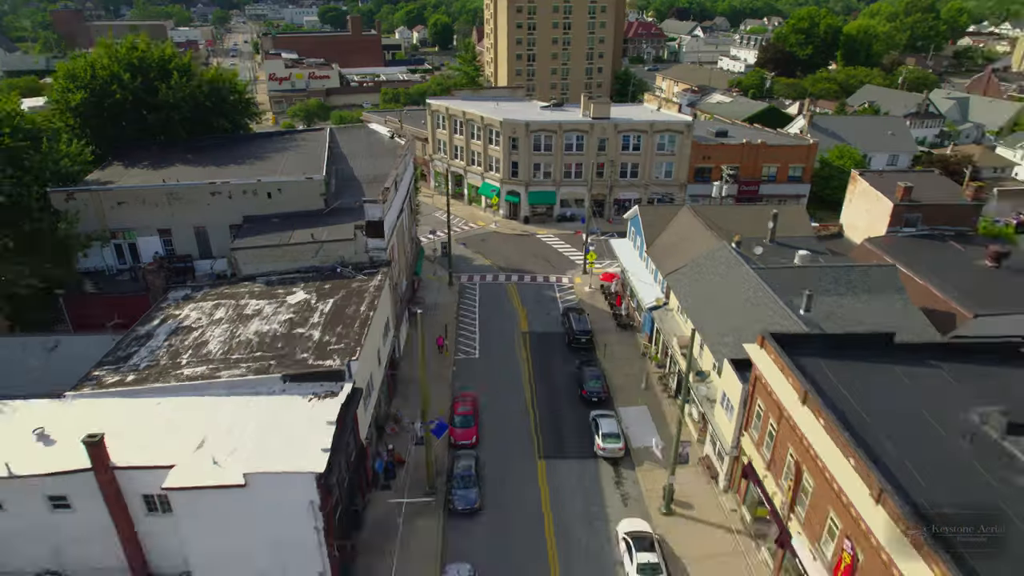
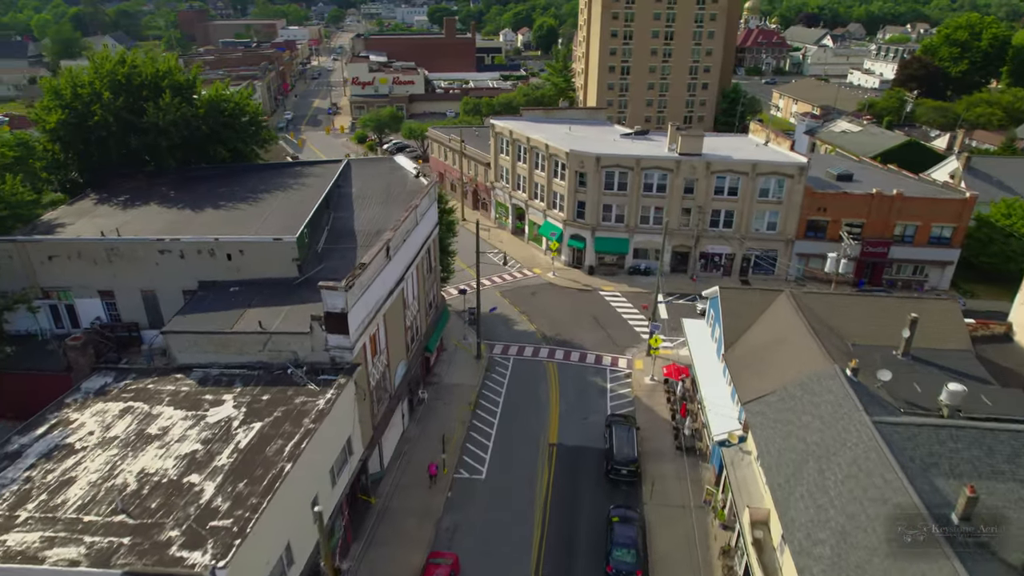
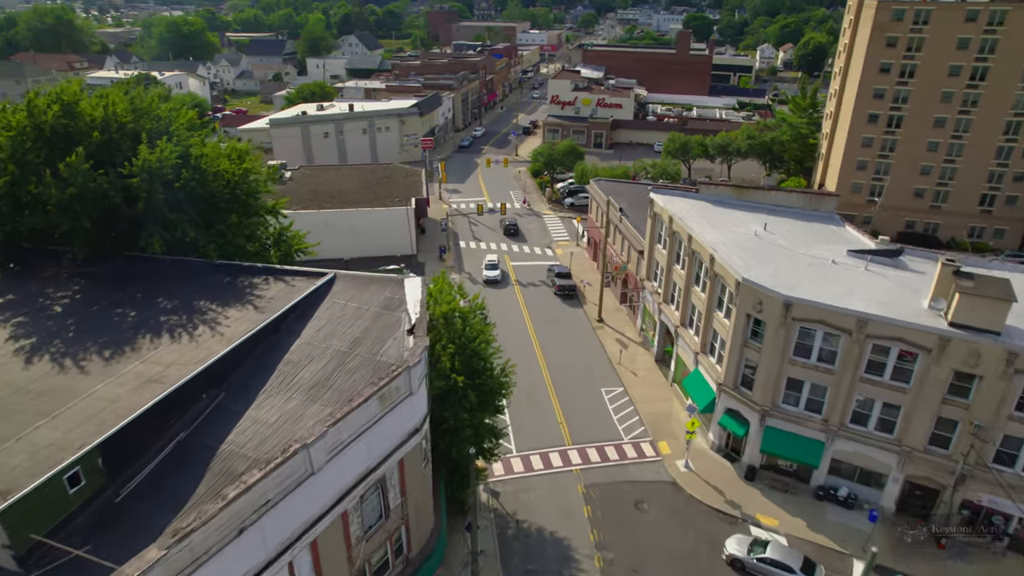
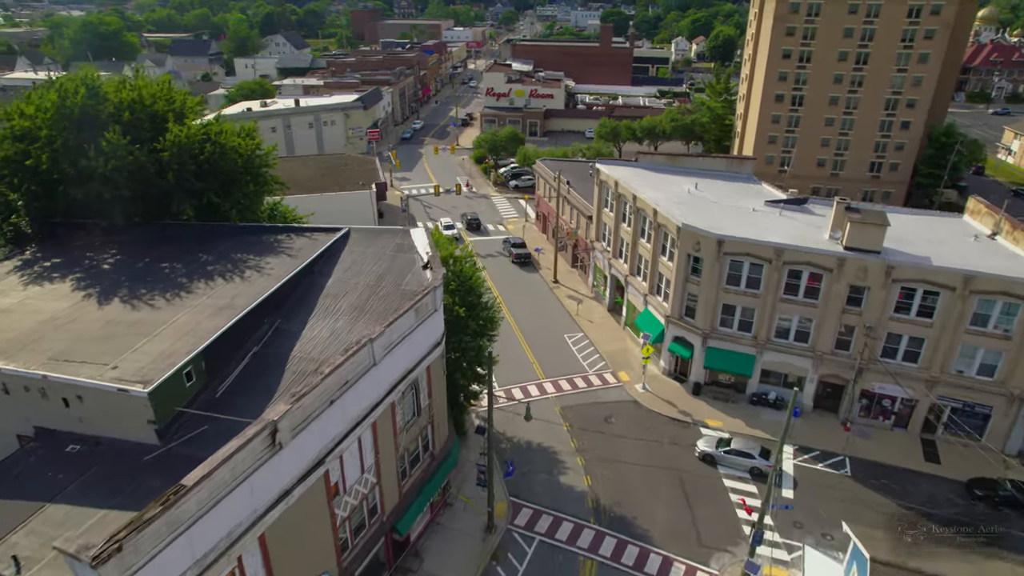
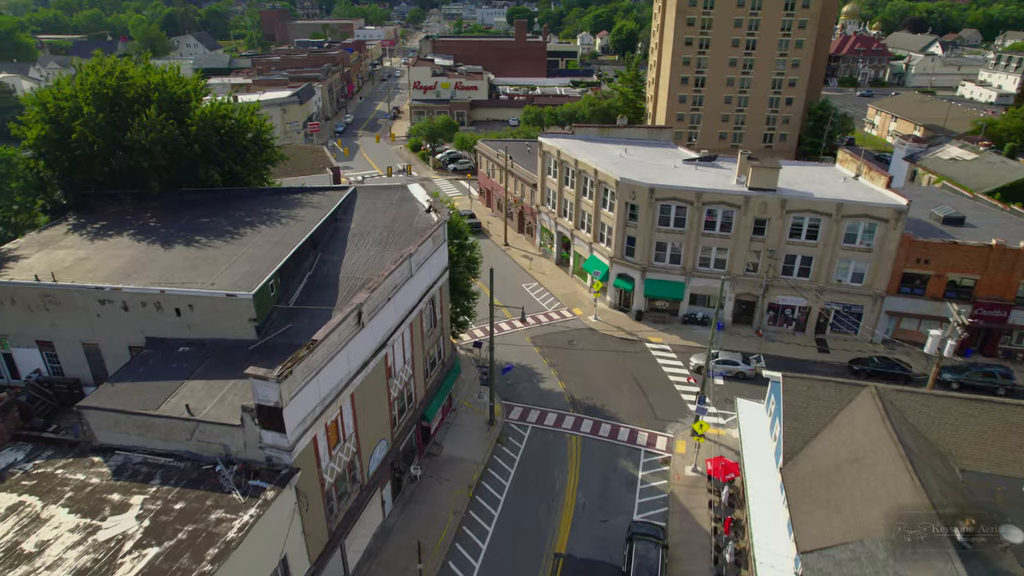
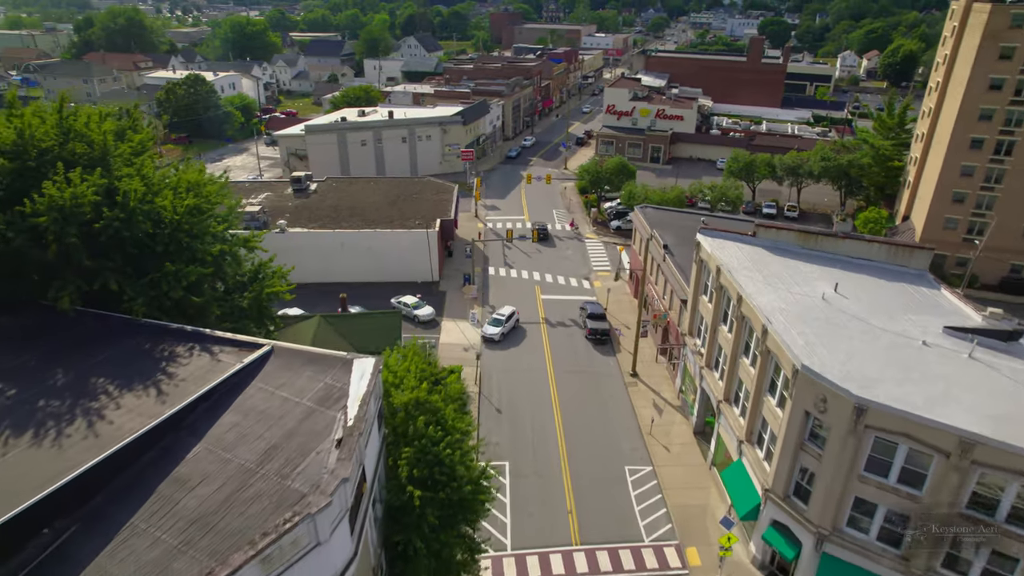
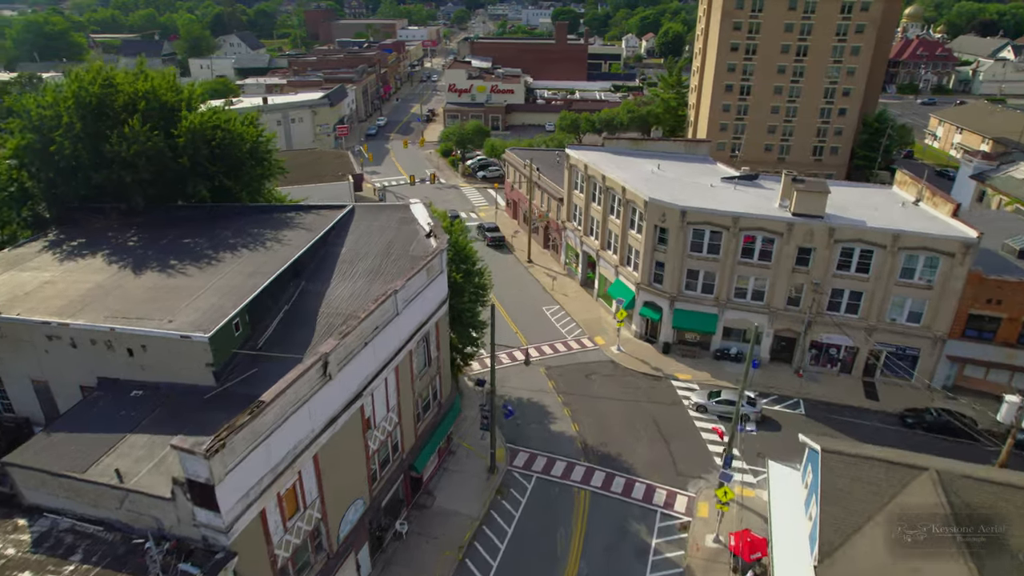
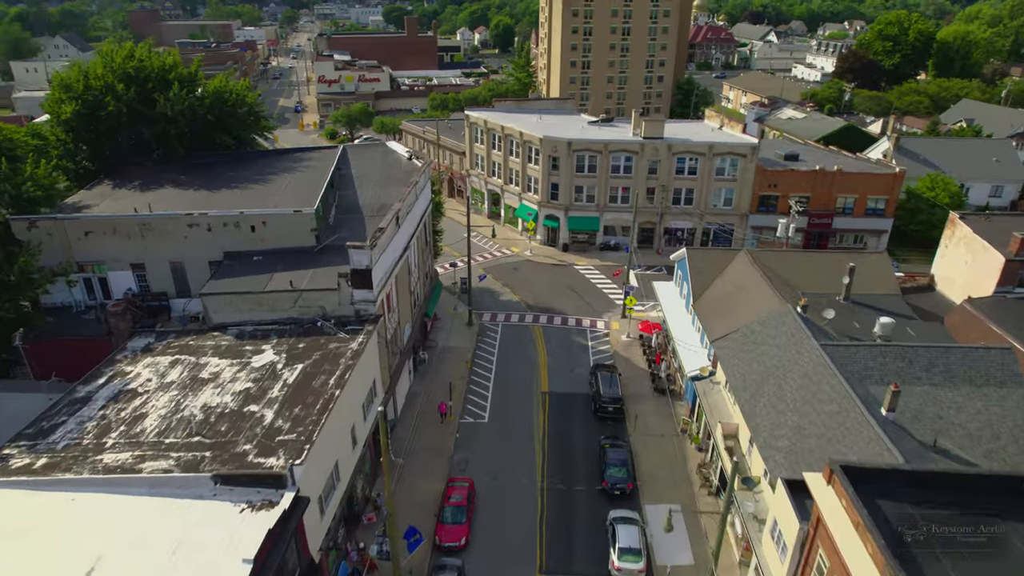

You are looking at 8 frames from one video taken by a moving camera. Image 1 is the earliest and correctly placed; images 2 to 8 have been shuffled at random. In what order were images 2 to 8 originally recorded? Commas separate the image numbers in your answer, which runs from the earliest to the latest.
8, 2, 5, 7, 4, 3, 6
